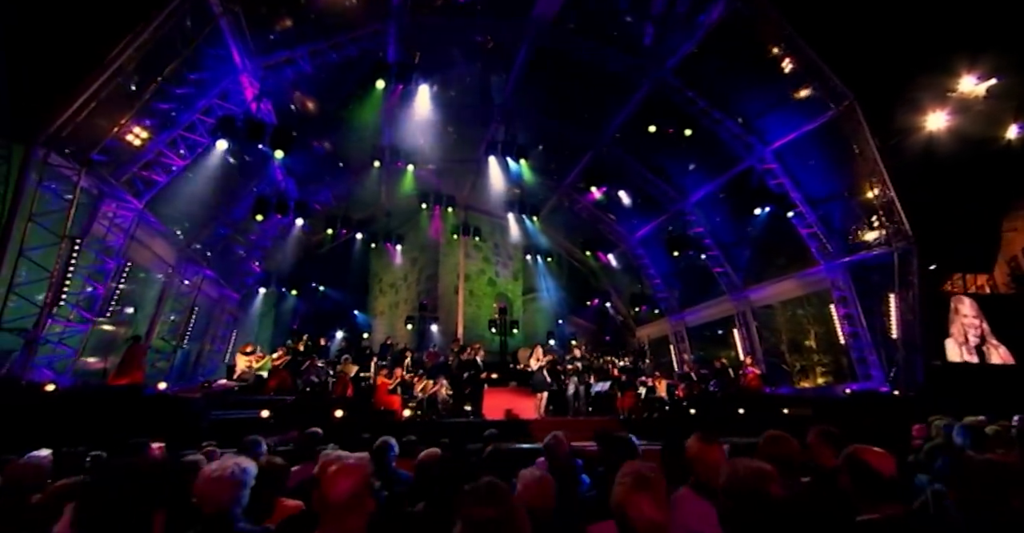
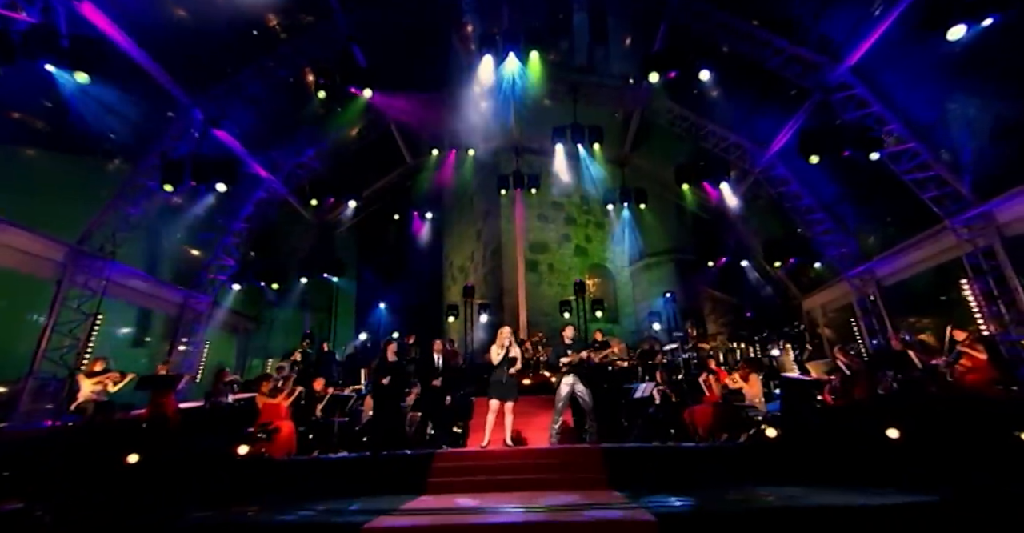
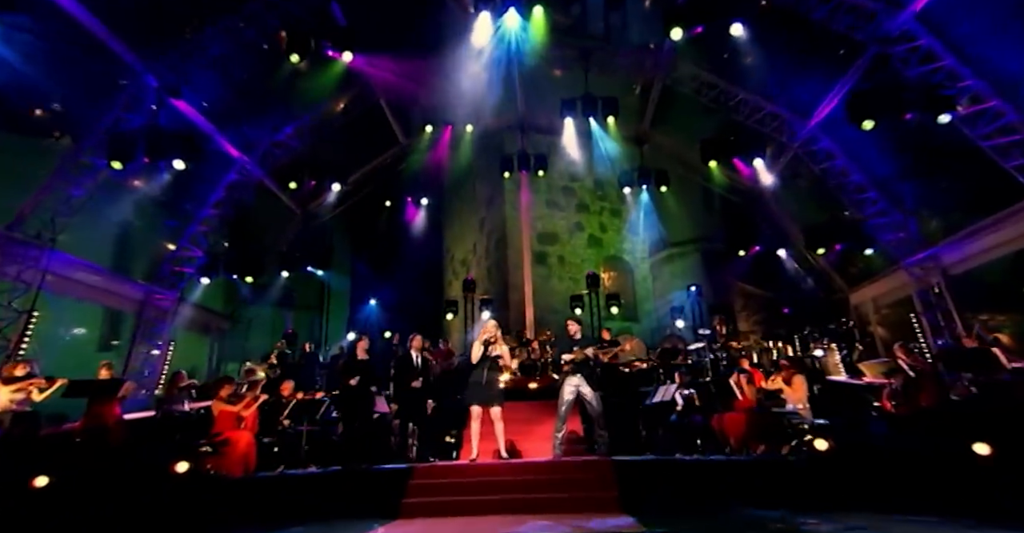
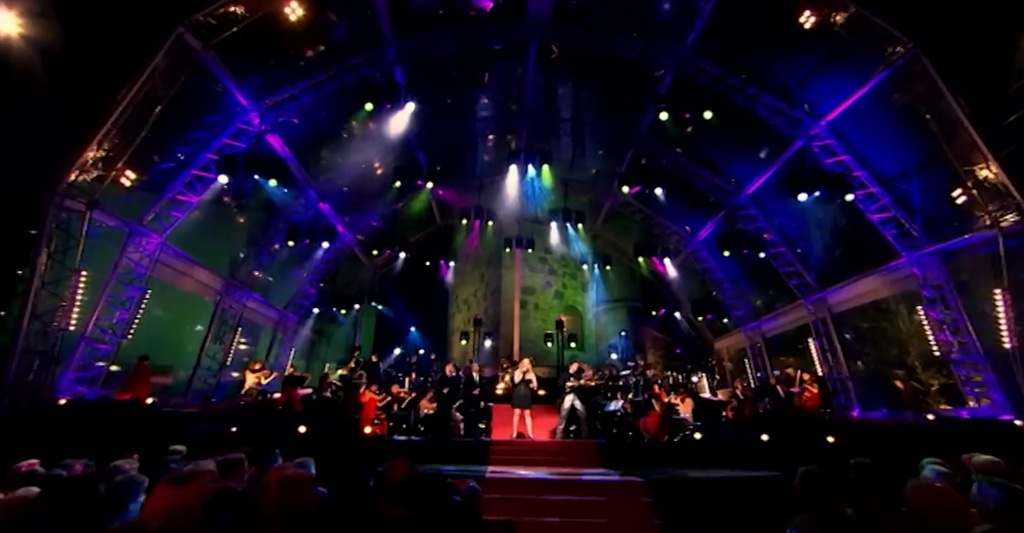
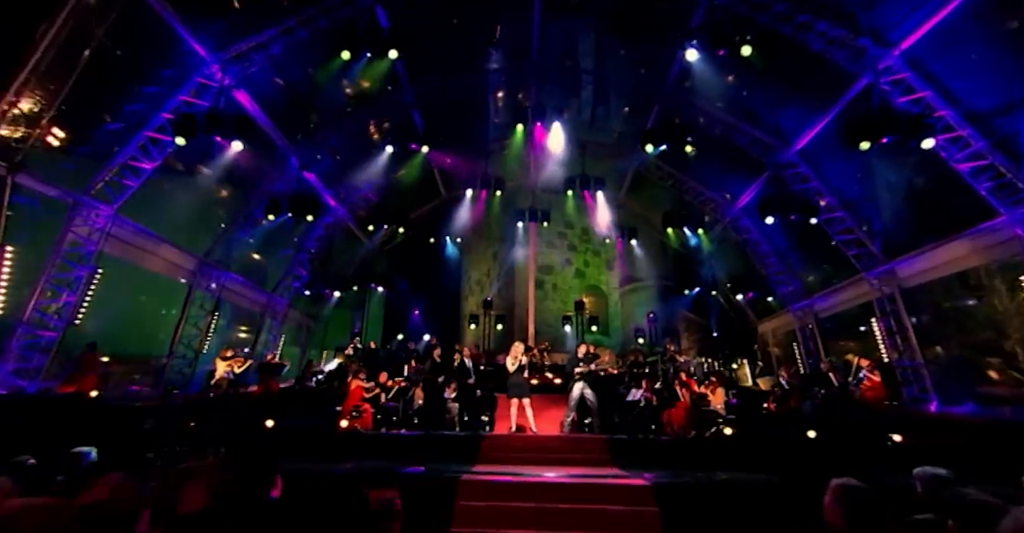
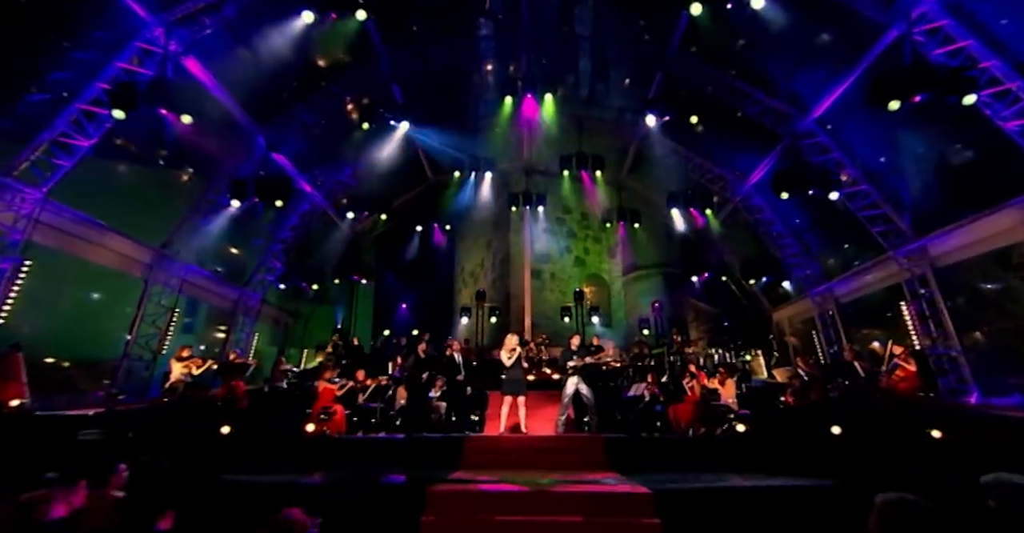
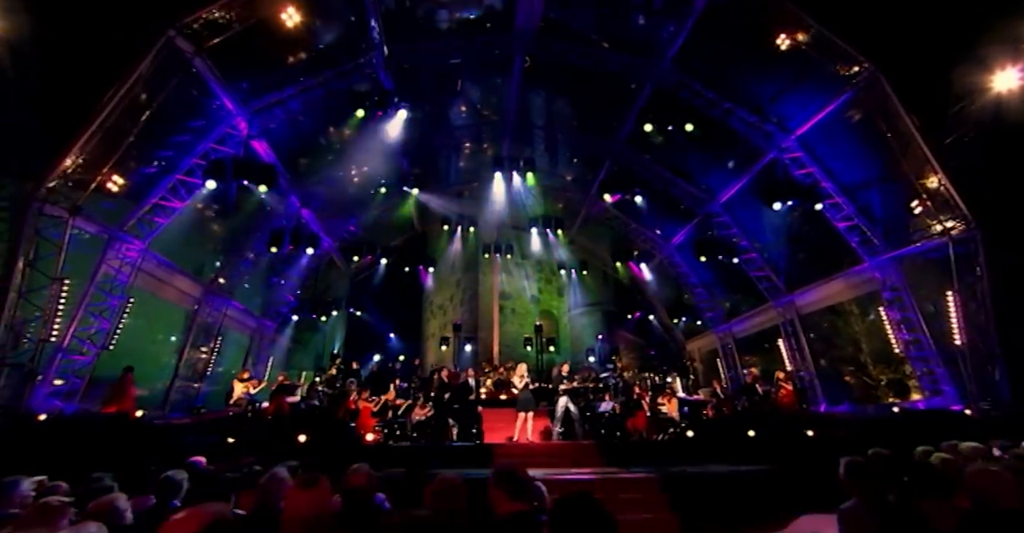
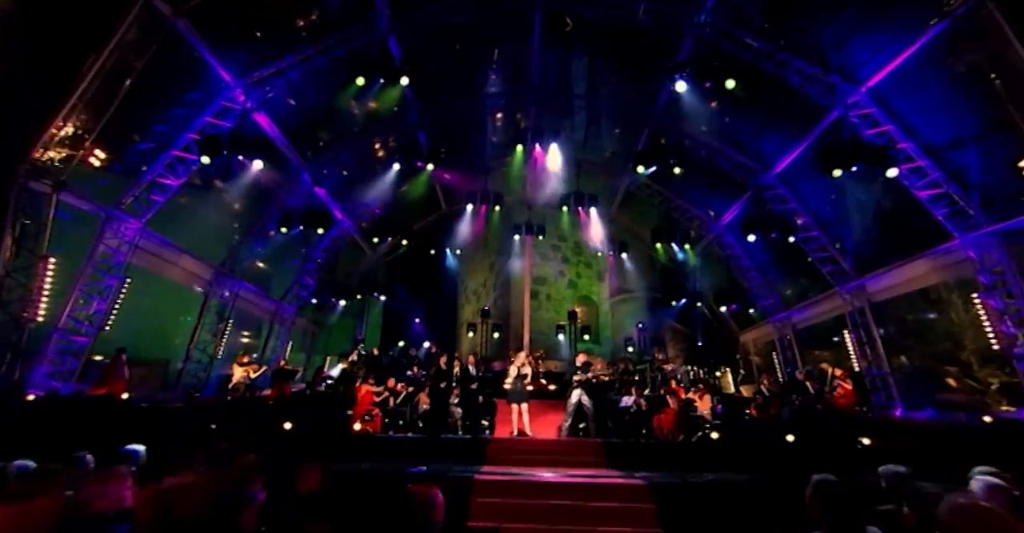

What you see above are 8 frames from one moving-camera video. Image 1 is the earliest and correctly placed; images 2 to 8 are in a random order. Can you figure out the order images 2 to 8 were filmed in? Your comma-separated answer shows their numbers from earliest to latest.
7, 4, 8, 5, 6, 2, 3
